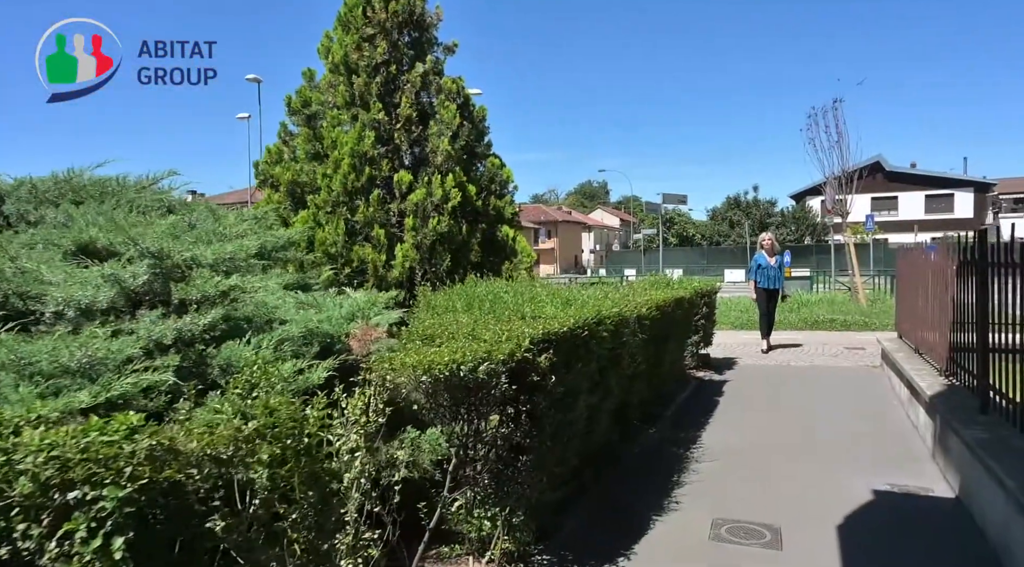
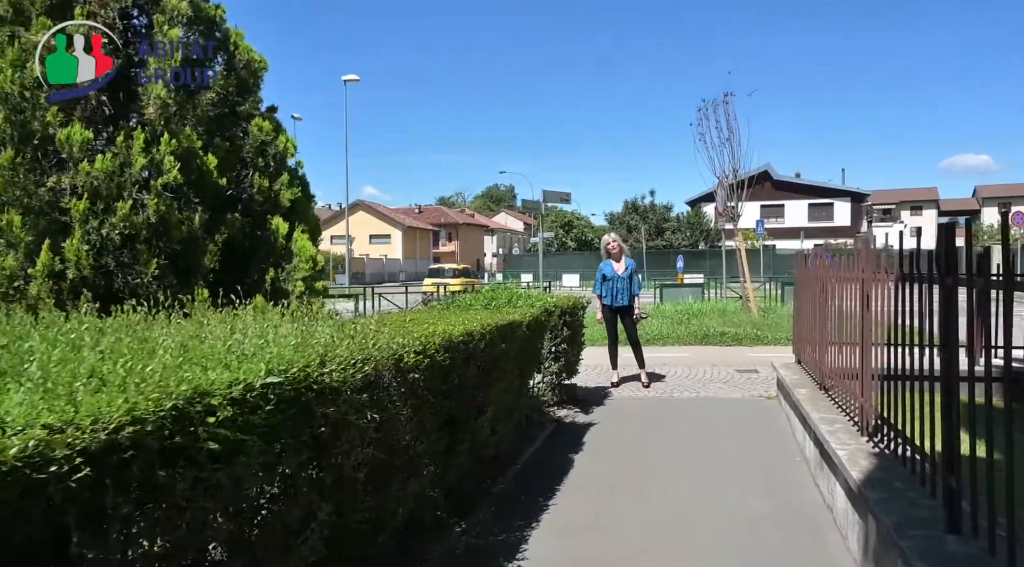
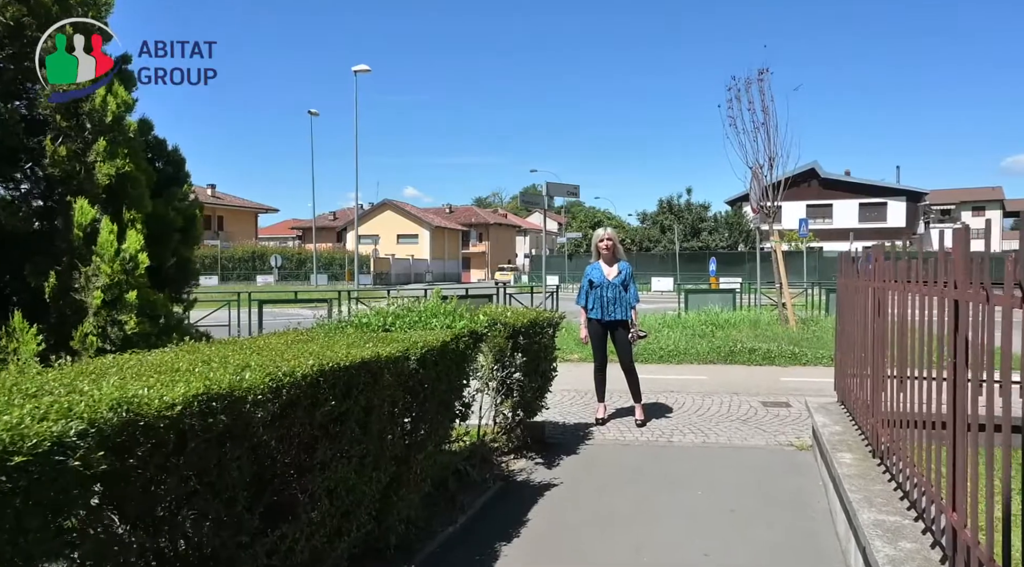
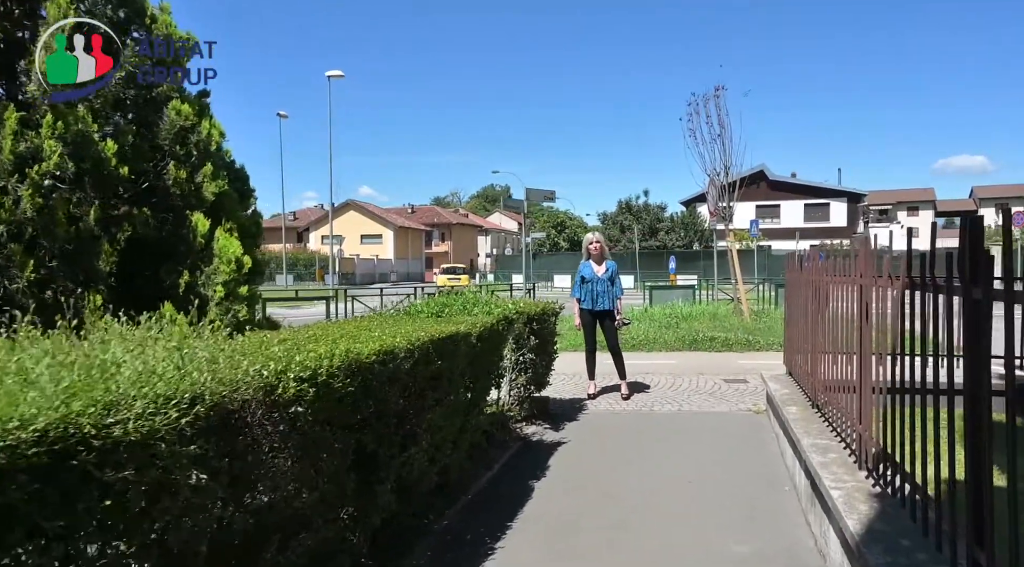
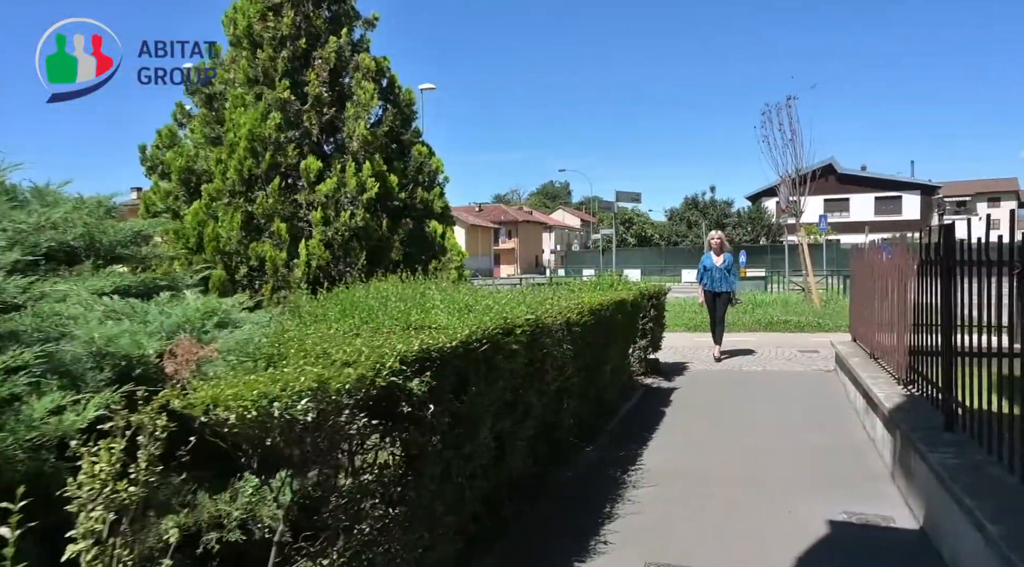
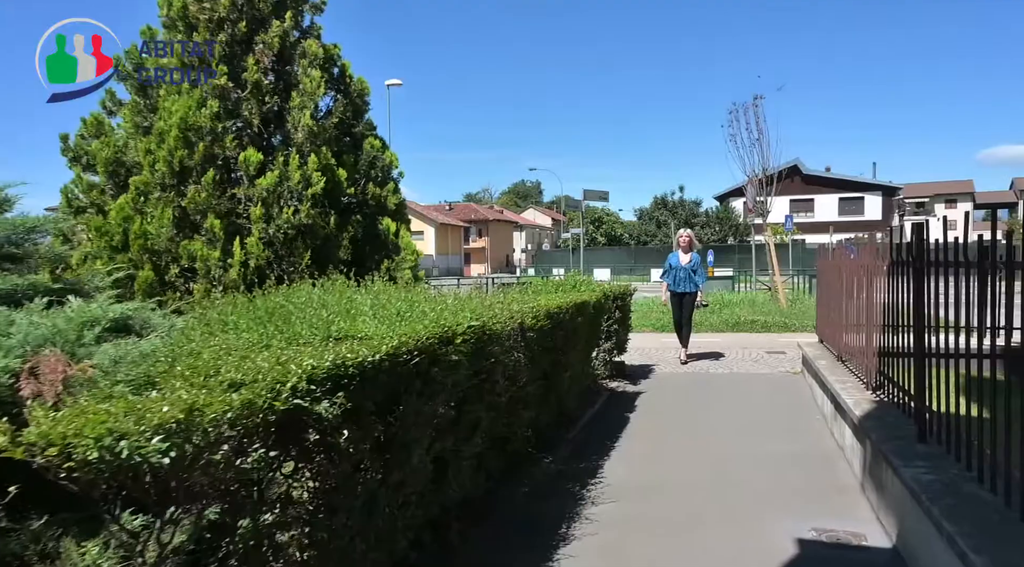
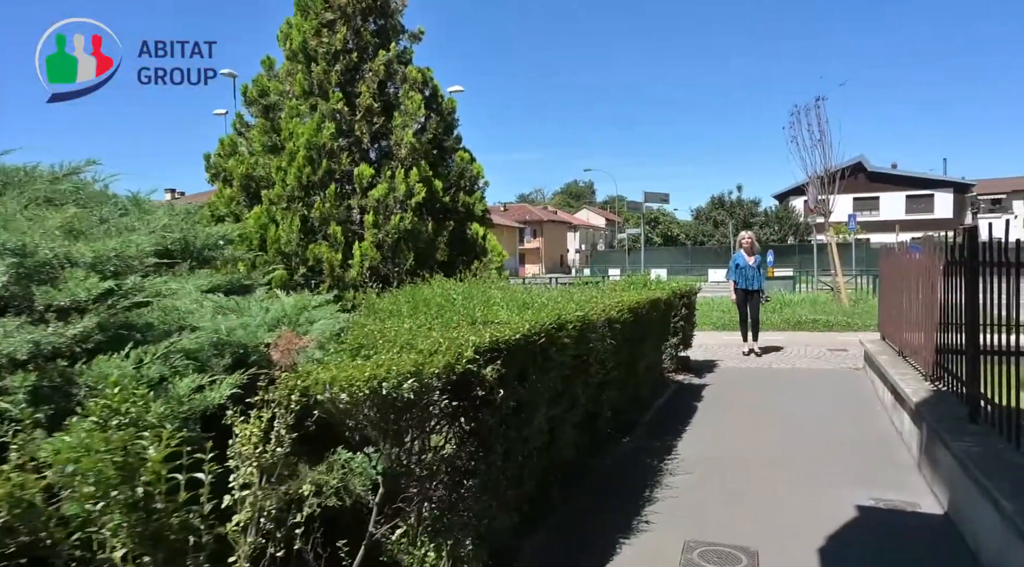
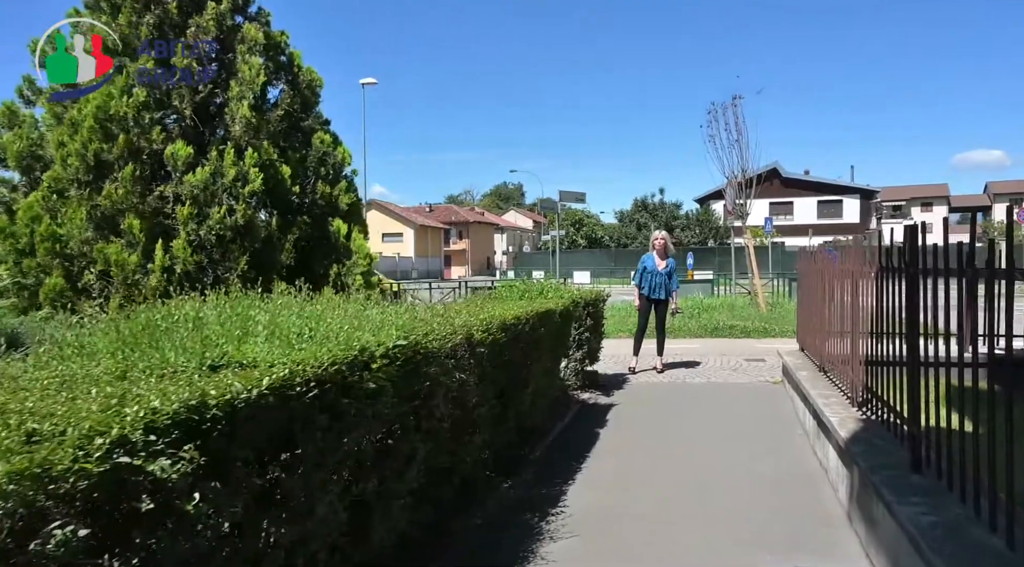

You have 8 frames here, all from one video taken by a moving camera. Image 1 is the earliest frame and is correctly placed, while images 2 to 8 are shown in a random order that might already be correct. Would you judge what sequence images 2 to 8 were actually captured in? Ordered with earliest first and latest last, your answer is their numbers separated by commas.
7, 5, 6, 8, 2, 4, 3
